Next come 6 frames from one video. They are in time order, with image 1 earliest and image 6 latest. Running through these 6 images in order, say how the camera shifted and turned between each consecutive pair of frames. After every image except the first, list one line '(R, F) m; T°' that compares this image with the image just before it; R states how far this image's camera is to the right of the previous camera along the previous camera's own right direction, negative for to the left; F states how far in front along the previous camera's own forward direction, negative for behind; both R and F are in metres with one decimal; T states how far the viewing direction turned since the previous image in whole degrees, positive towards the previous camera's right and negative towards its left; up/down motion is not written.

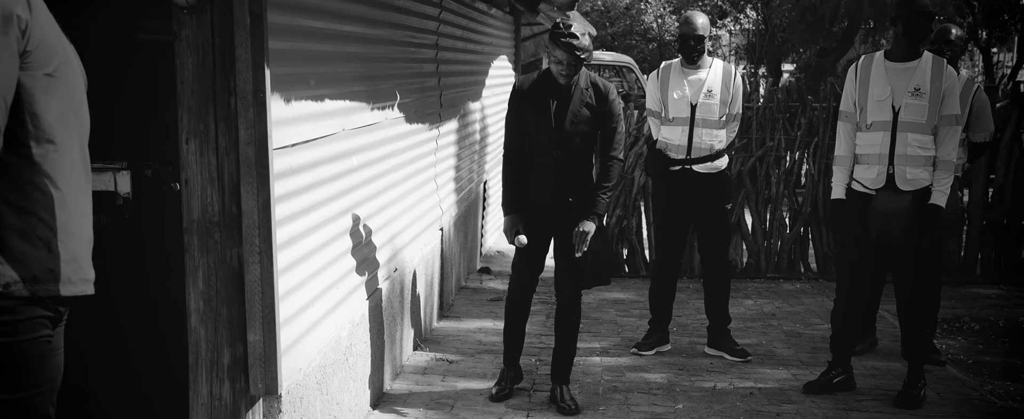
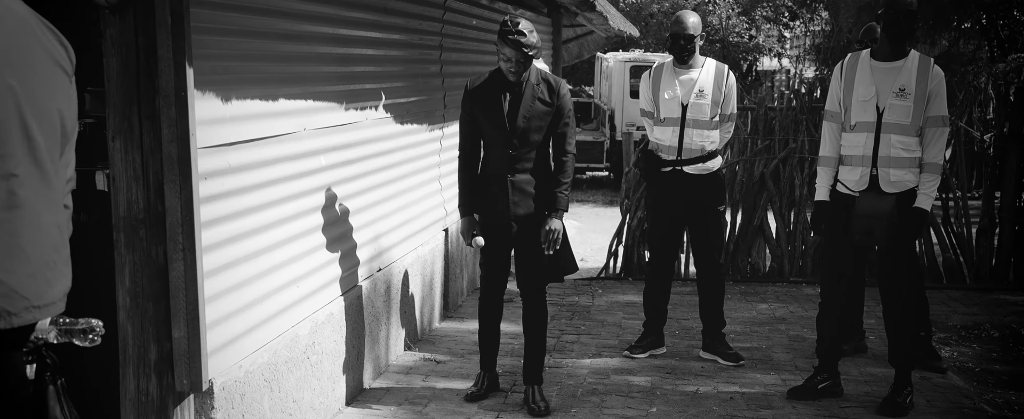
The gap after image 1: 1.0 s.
(+0.4, 0.0) m; -3°
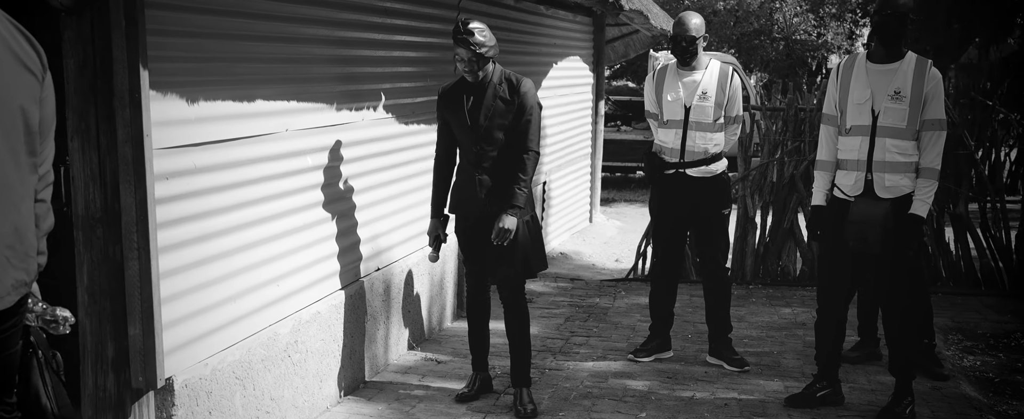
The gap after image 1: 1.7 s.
(+0.3, 0.0) m; -3°
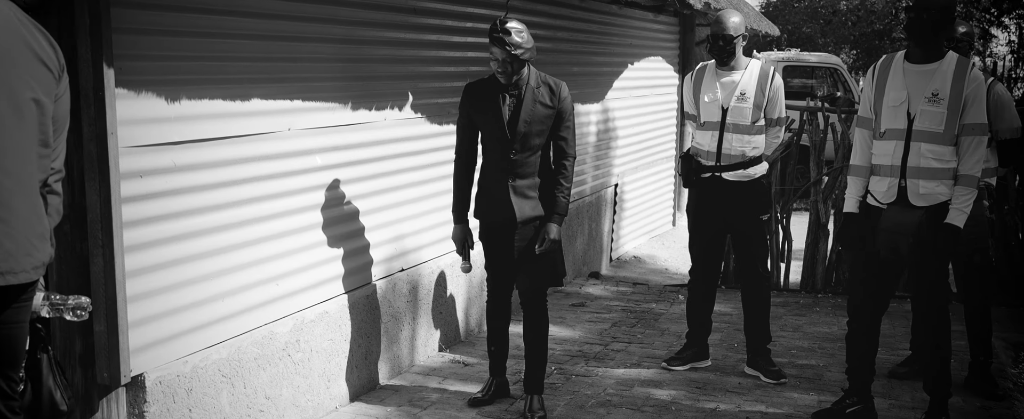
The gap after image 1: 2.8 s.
(+0.4, +0.1) m; -6°
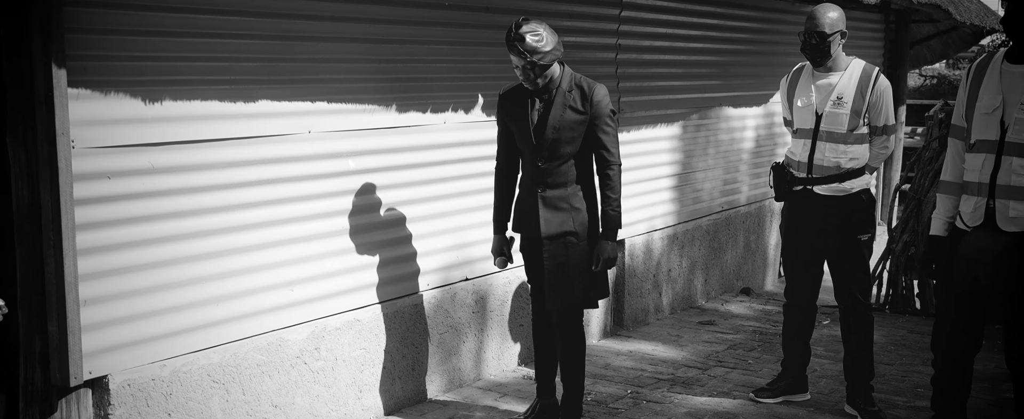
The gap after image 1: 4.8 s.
(+0.8, +0.4) m; -12°
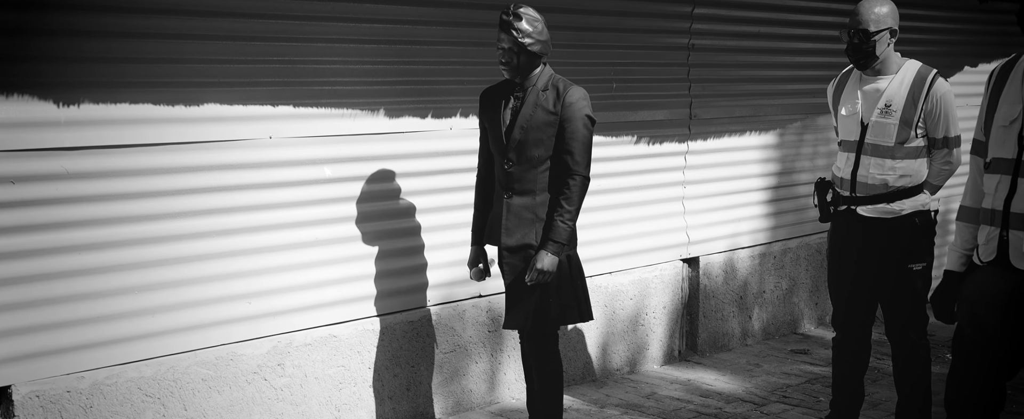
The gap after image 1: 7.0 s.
(+0.8, +0.5) m; -10°
